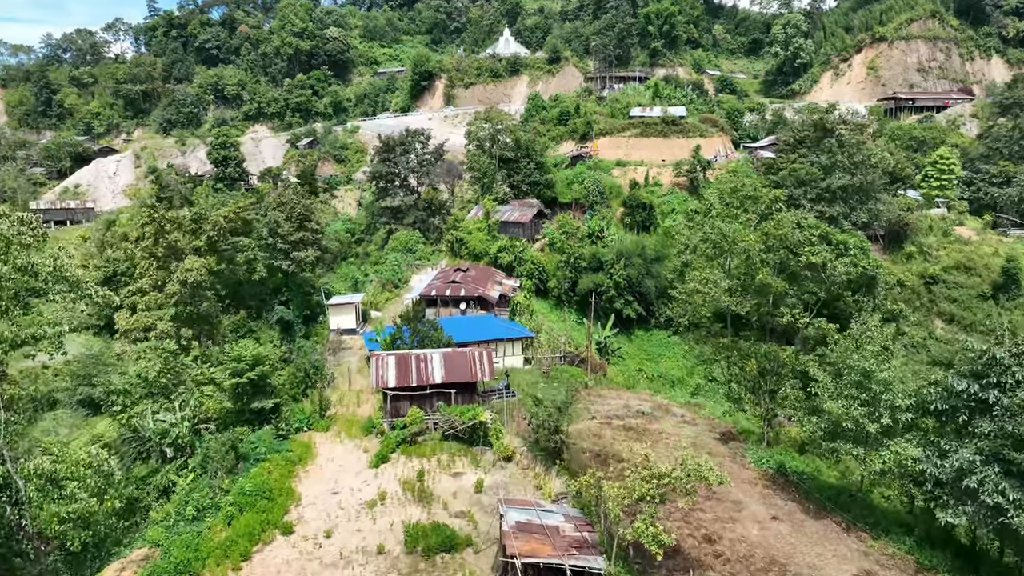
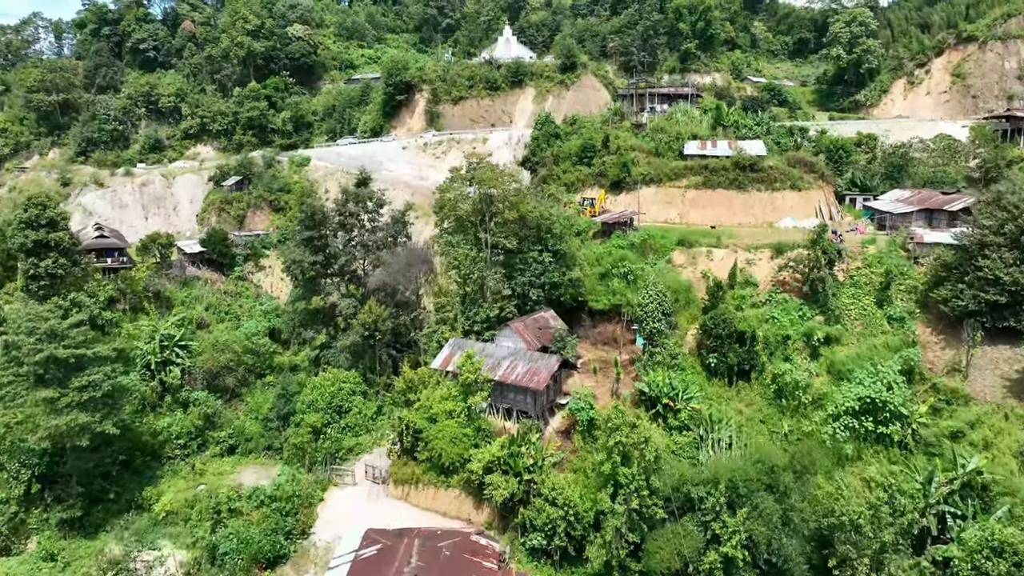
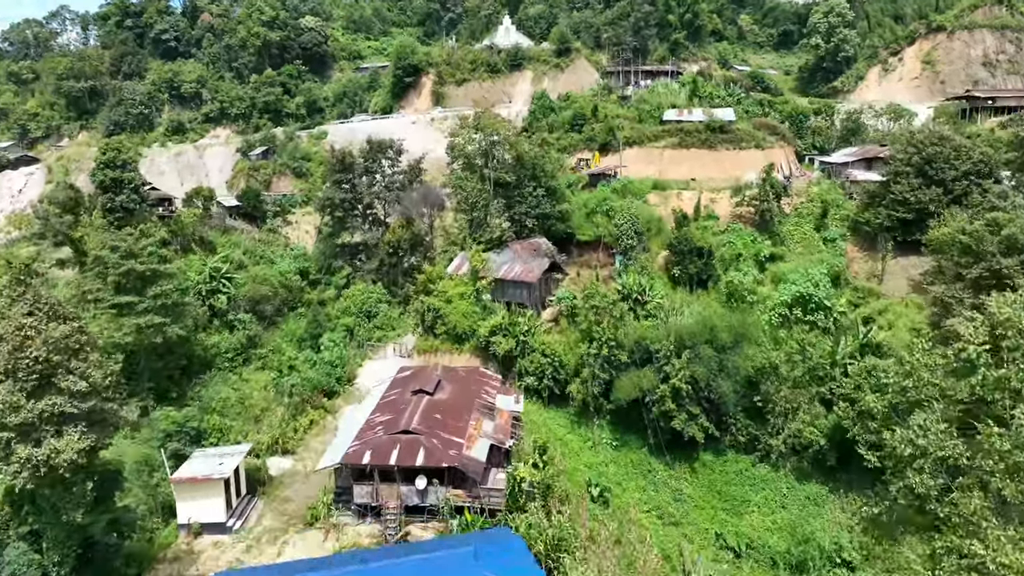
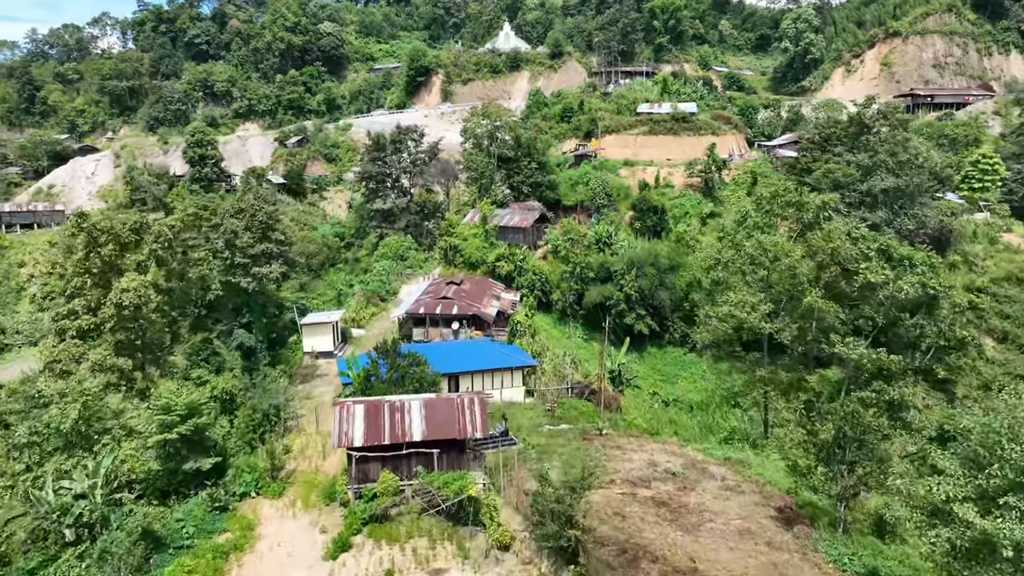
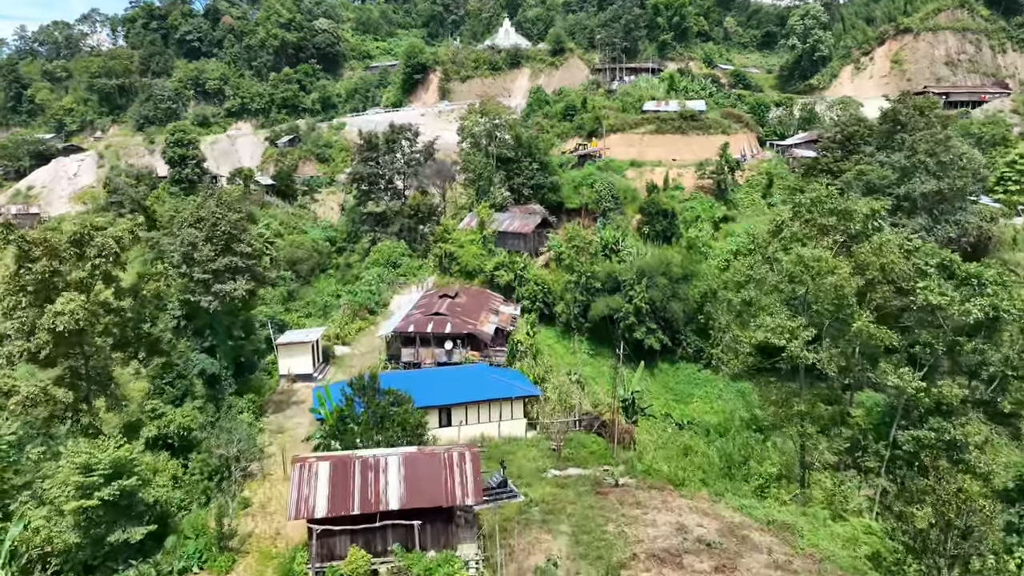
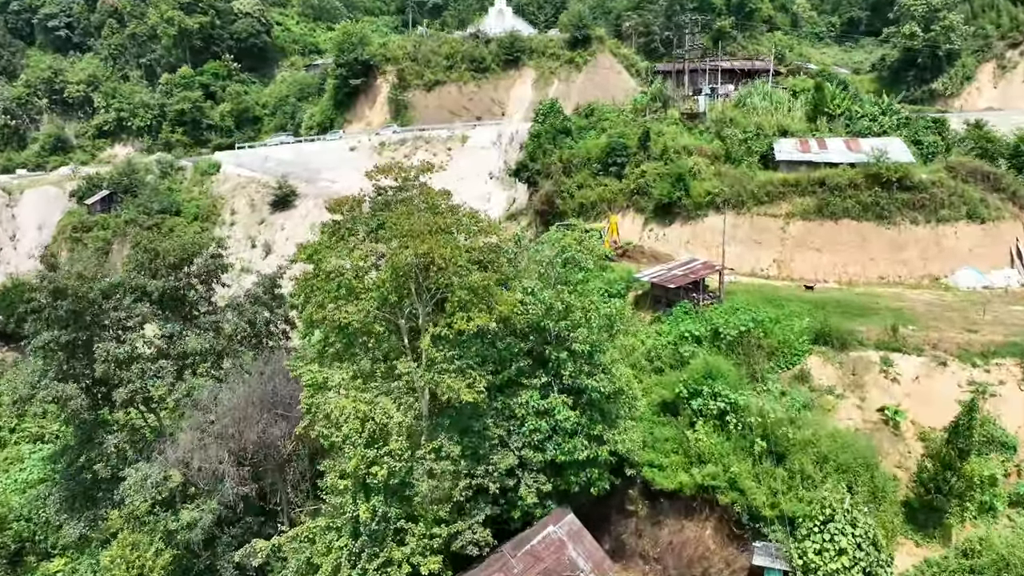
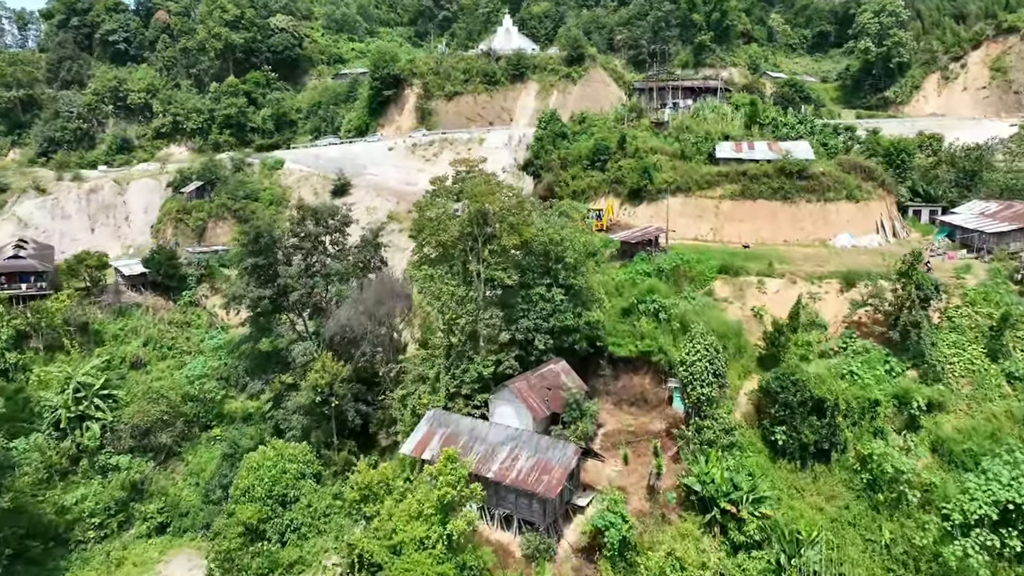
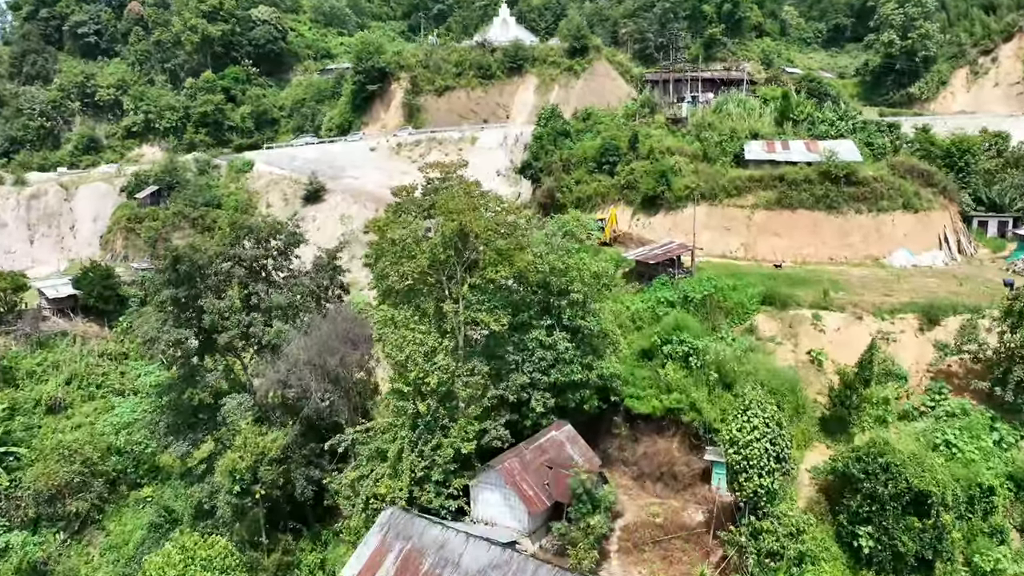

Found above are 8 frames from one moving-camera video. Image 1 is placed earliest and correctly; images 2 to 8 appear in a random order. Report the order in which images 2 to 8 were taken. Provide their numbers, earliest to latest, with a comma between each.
4, 5, 3, 2, 7, 8, 6
